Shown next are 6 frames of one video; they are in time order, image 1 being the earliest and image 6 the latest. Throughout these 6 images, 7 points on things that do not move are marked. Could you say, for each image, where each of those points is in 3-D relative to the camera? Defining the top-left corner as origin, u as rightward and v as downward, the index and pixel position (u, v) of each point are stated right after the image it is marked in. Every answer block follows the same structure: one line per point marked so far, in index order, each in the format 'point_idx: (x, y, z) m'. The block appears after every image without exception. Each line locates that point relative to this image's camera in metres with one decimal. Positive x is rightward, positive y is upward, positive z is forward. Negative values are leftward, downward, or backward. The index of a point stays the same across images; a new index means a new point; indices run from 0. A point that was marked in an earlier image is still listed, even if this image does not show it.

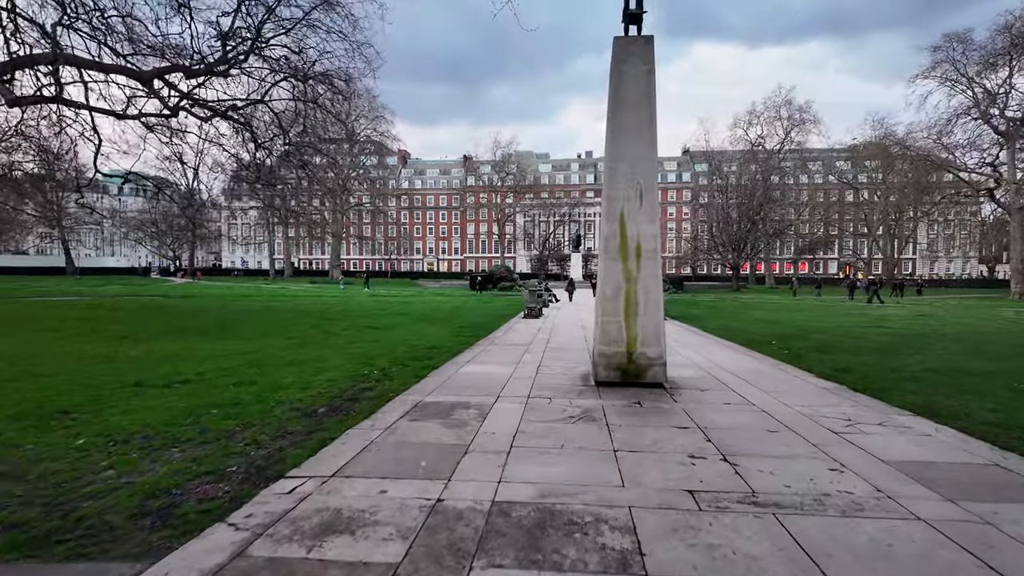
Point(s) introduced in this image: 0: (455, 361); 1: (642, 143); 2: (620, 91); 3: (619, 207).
0: (-0.7, -0.9, +6.9) m
1: (+1.2, +1.4, +5.6) m
2: (+1.0, +1.9, +5.6) m
3: (+1.0, +0.8, +5.6) m
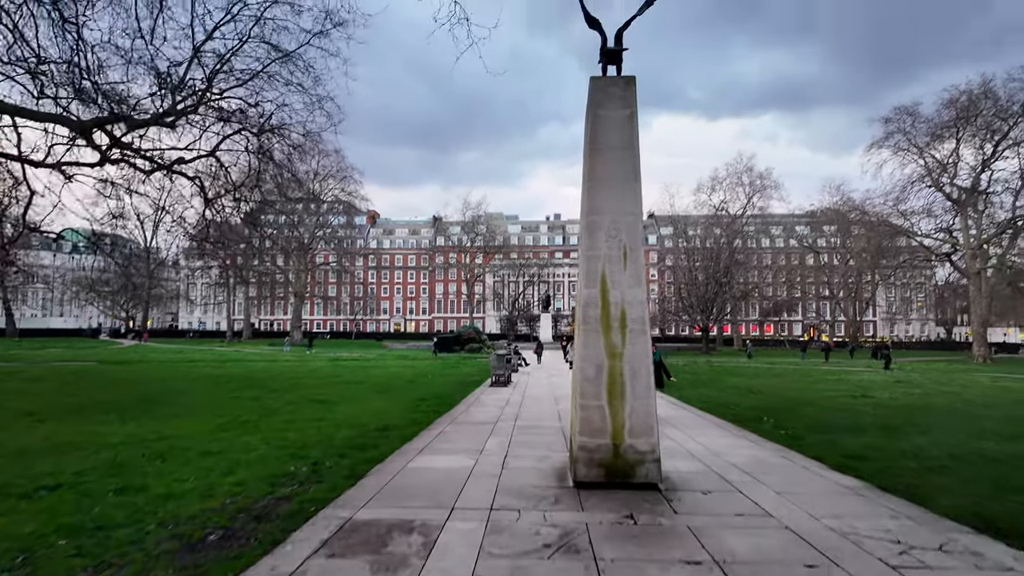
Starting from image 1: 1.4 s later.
0: (-1.1, -1.6, +5.8) m
1: (+0.9, +0.7, +4.8) m
2: (+0.7, +1.3, +4.9) m
3: (+0.7, +0.2, +4.7) m
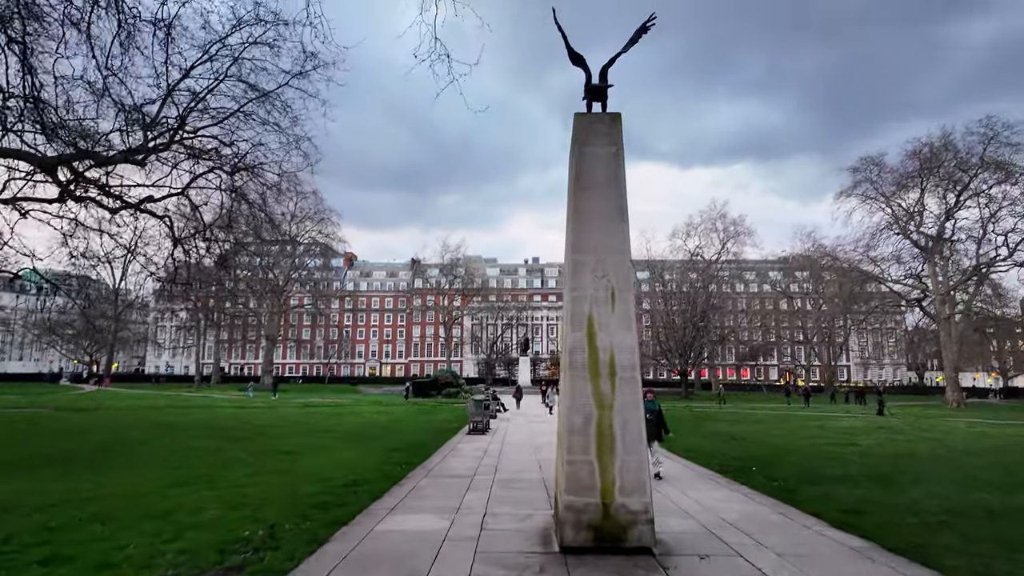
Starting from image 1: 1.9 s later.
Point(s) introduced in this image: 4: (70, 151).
0: (-1.2, -2.0, +5.3) m
1: (+0.8, +0.4, +4.6) m
2: (+0.6, +0.9, +4.7) m
3: (+0.6, -0.2, +4.5) m
4: (-8.7, +2.7, +11.6) m
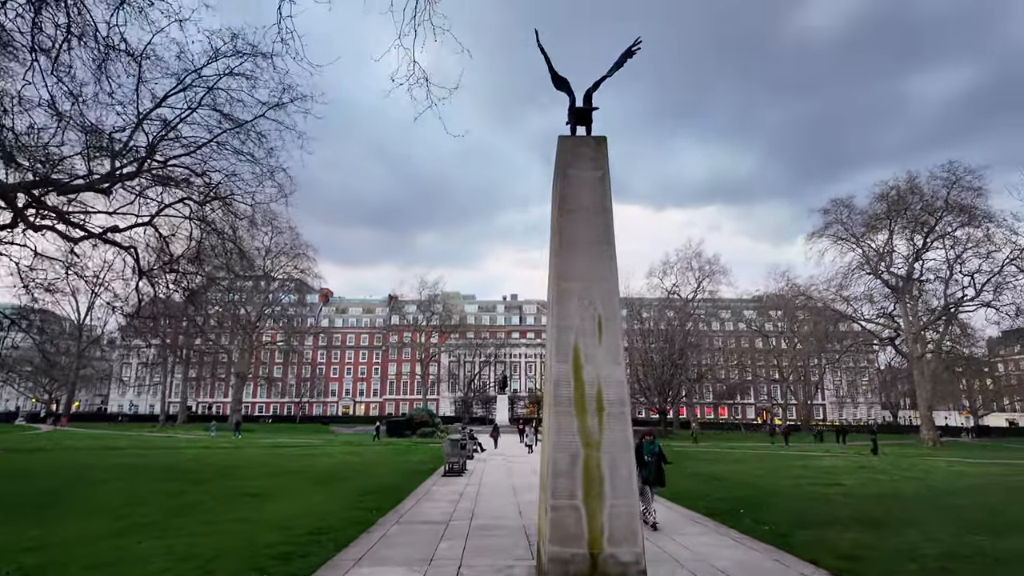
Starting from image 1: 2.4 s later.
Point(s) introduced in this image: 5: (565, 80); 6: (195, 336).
0: (-1.4, -2.3, +4.8) m
1: (+0.6, +0.2, +4.3) m
2: (+0.4, +0.7, +4.5) m
3: (+0.4, -0.4, +4.2) m
4: (-9.1, +2.1, +11.2) m
5: (+0.4, +1.7, +5.0) m
6: (-10.2, -1.5, +18.7) m
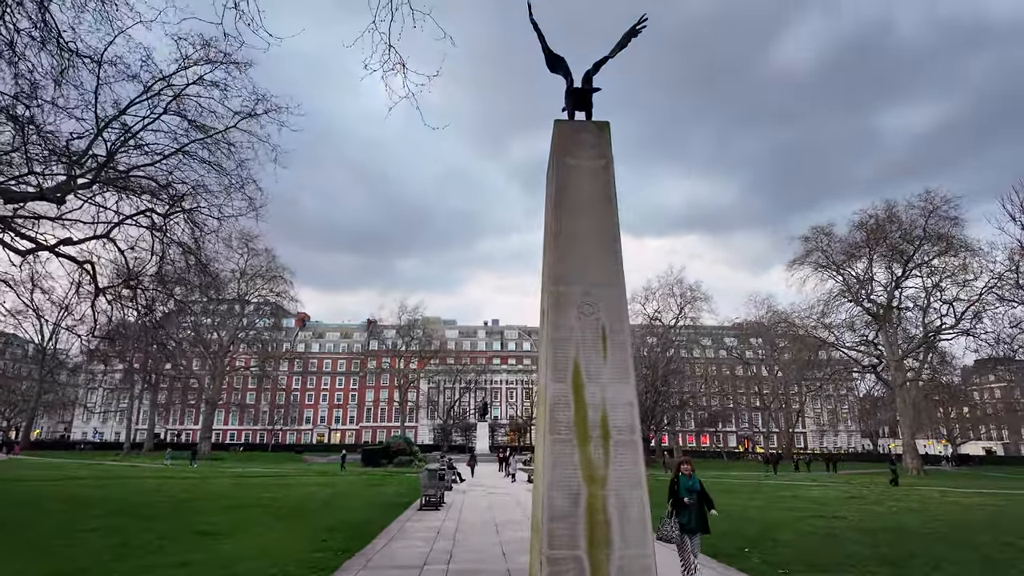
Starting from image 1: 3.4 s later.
0: (-1.5, -2.3, +4.0) m
1: (+0.6, +0.1, +3.7) m
2: (+0.3, +0.6, +3.9) m
3: (+0.4, -0.4, +3.5) m
4: (-9.4, +1.8, +10.3) m
5: (+0.4, +1.7, +4.4) m
6: (-10.7, -2.1, +17.6) m
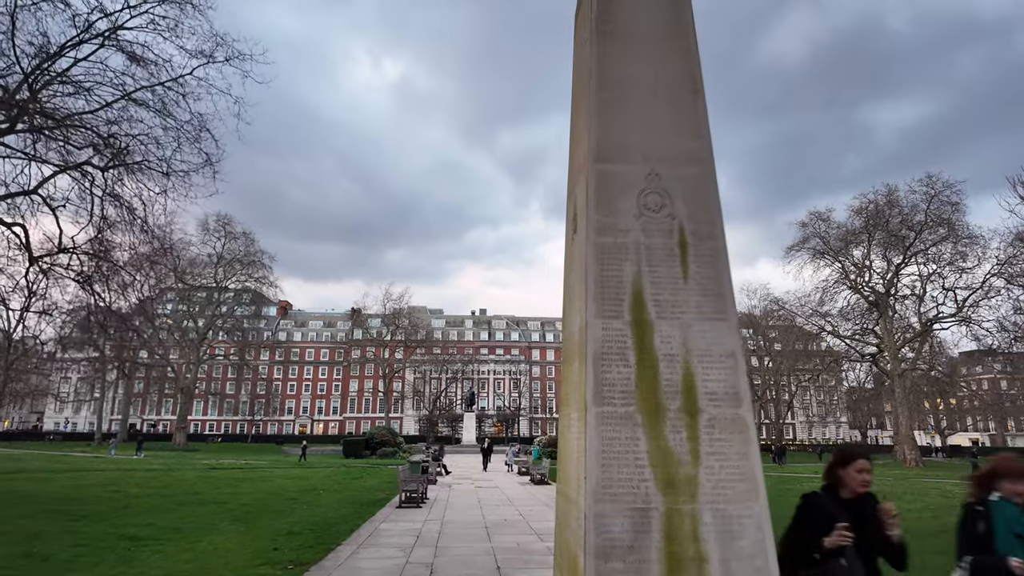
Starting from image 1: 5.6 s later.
0: (-1.5, -1.8, +2.6) m
1: (+0.6, +0.6, +2.3) m
2: (+0.4, +1.1, +2.4) m
3: (+0.4, +0.1, +2.1) m
4: (-9.5, +2.4, +8.6) m
5: (+0.4, +2.1, +2.9) m
6: (-11.0, -1.4, +16.0) m
